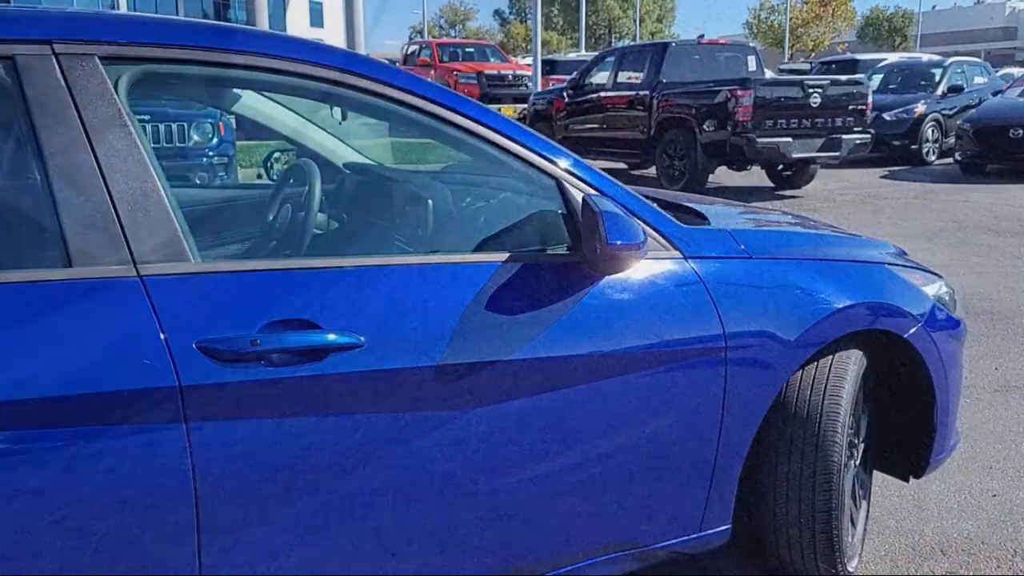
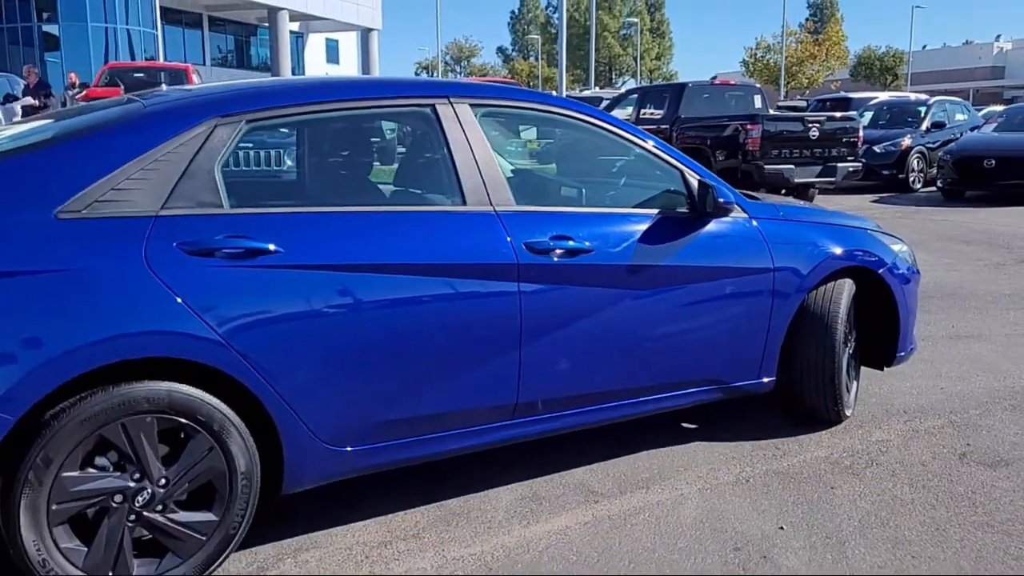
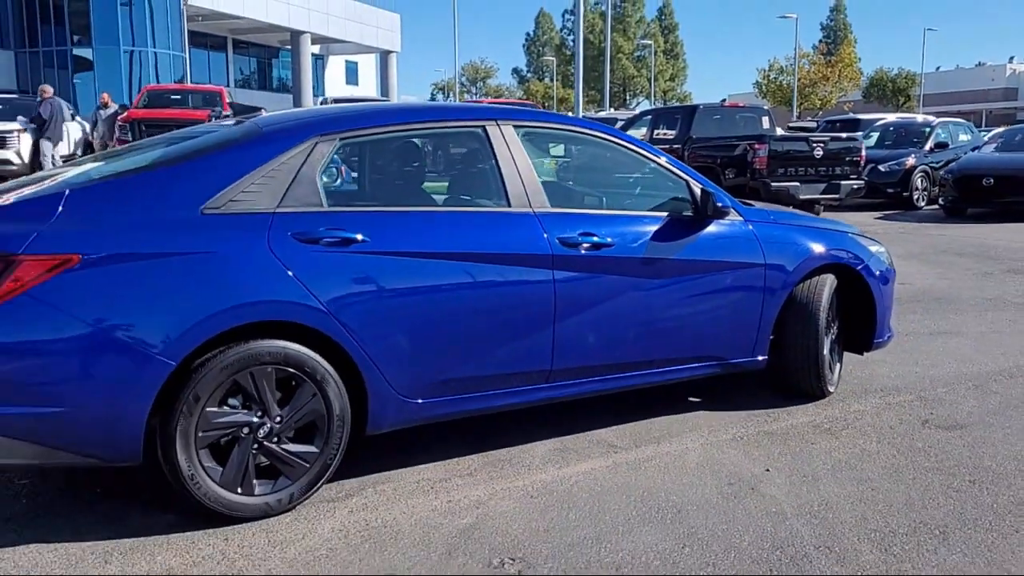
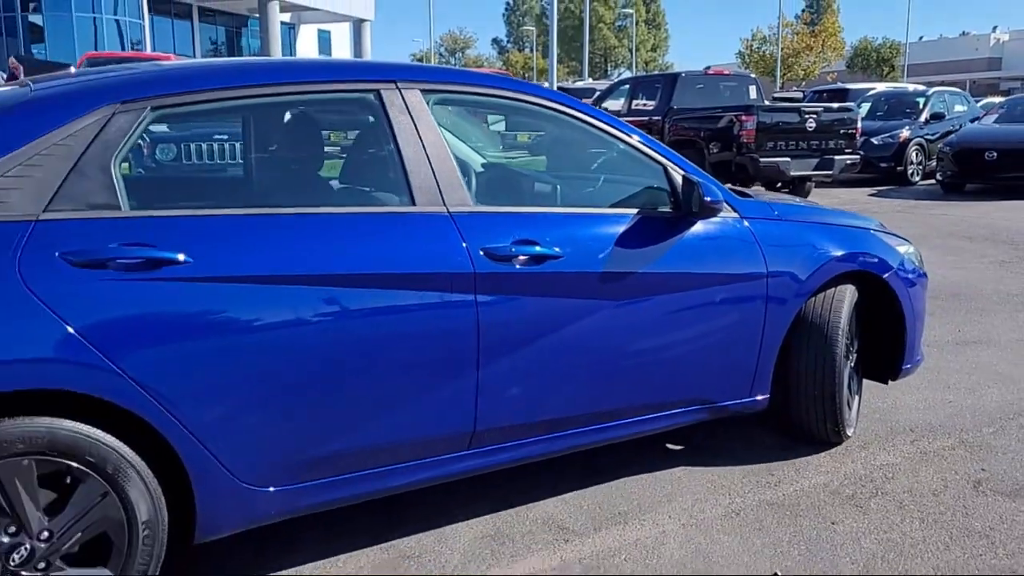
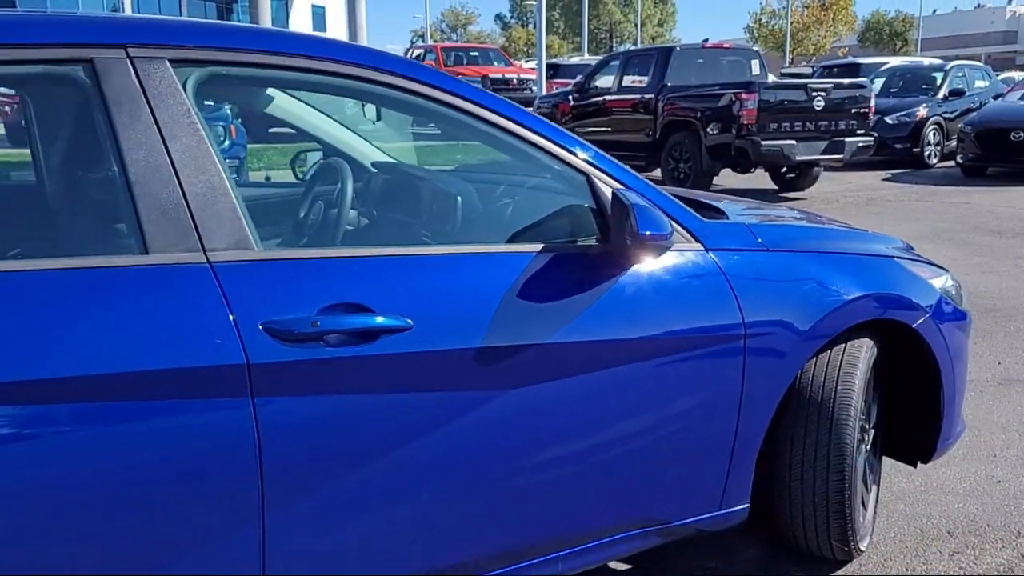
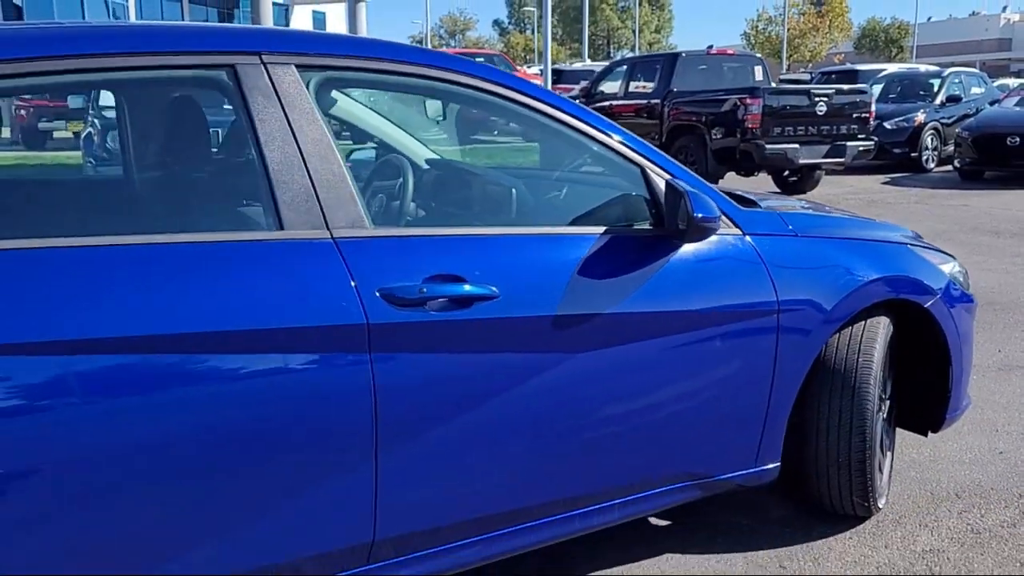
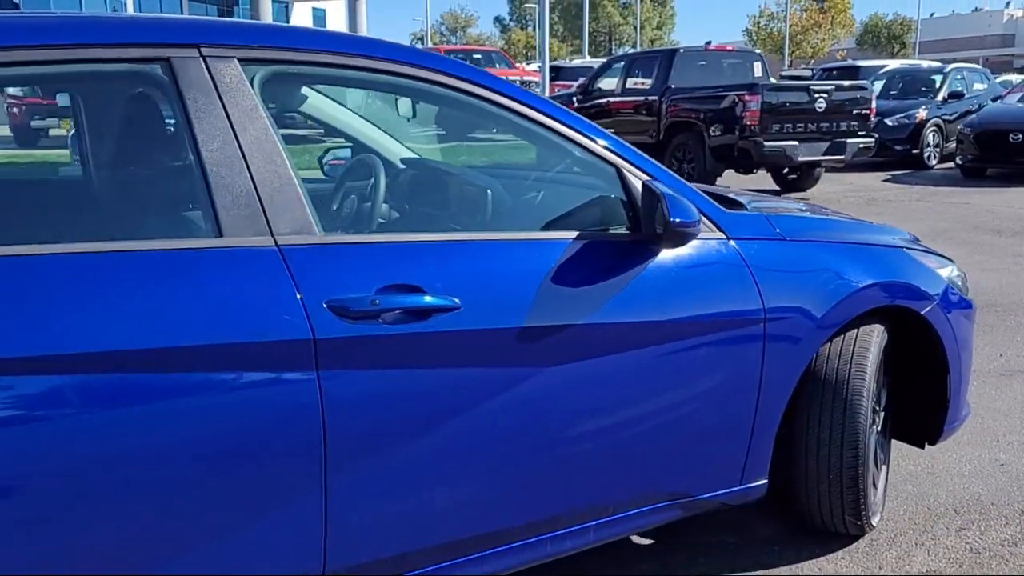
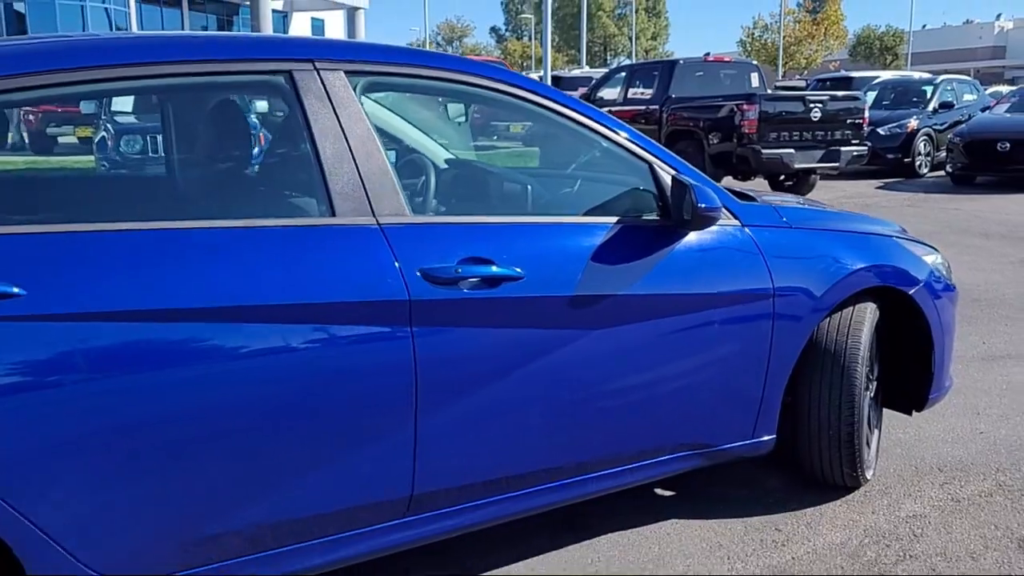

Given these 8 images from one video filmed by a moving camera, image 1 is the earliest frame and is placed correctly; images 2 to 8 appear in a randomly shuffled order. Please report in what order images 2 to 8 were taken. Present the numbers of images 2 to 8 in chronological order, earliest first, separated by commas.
5, 7, 6, 8, 4, 2, 3
